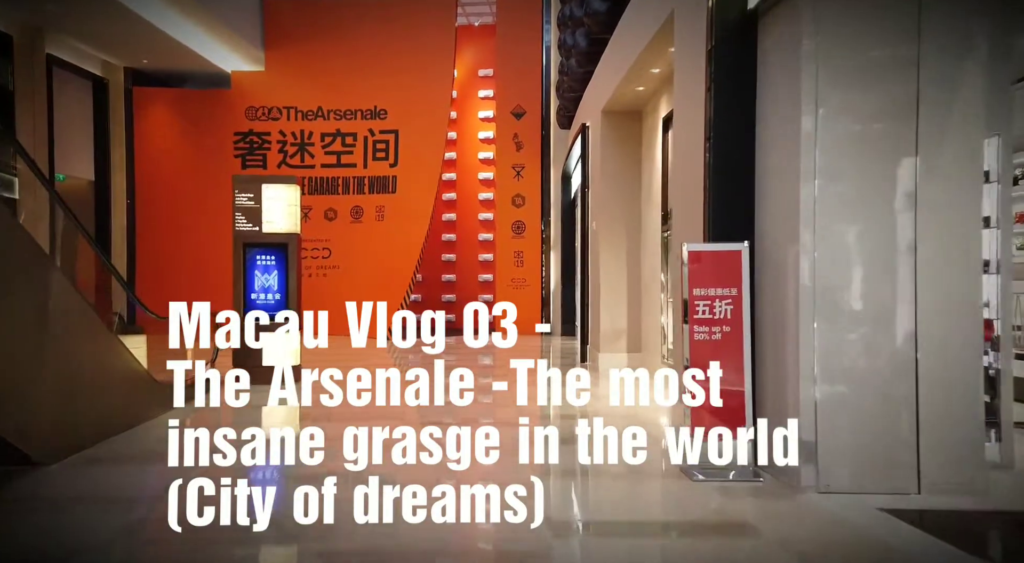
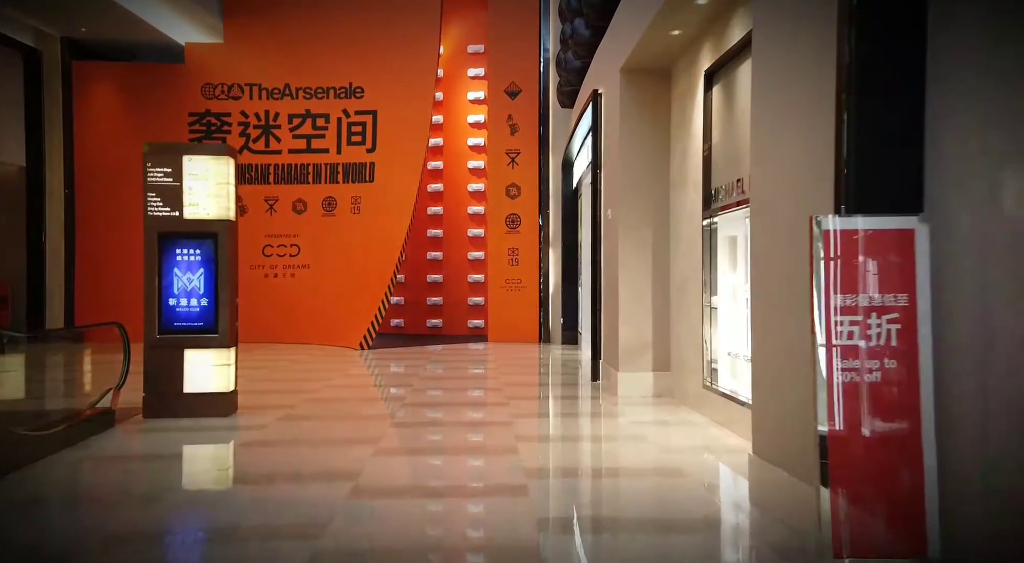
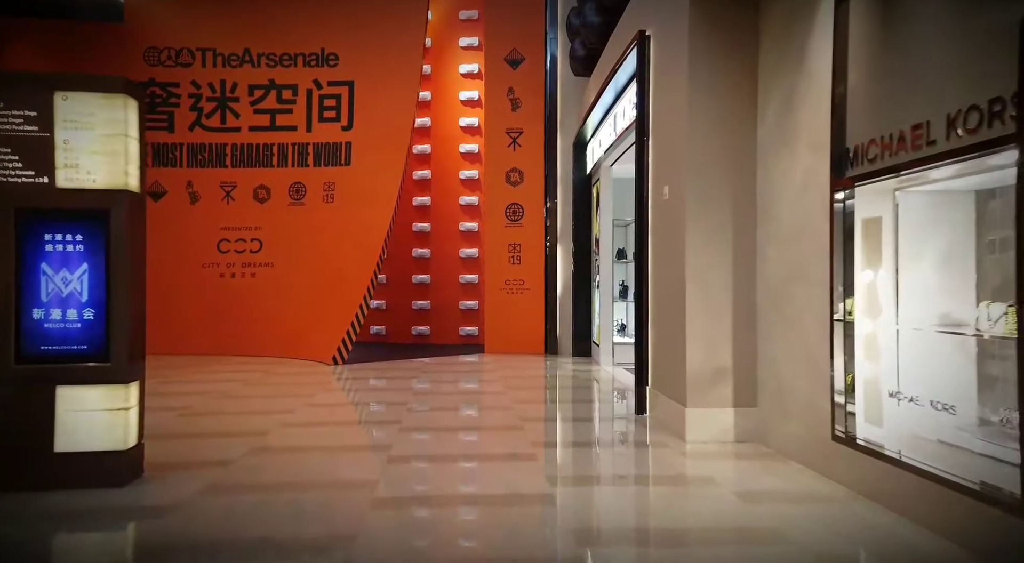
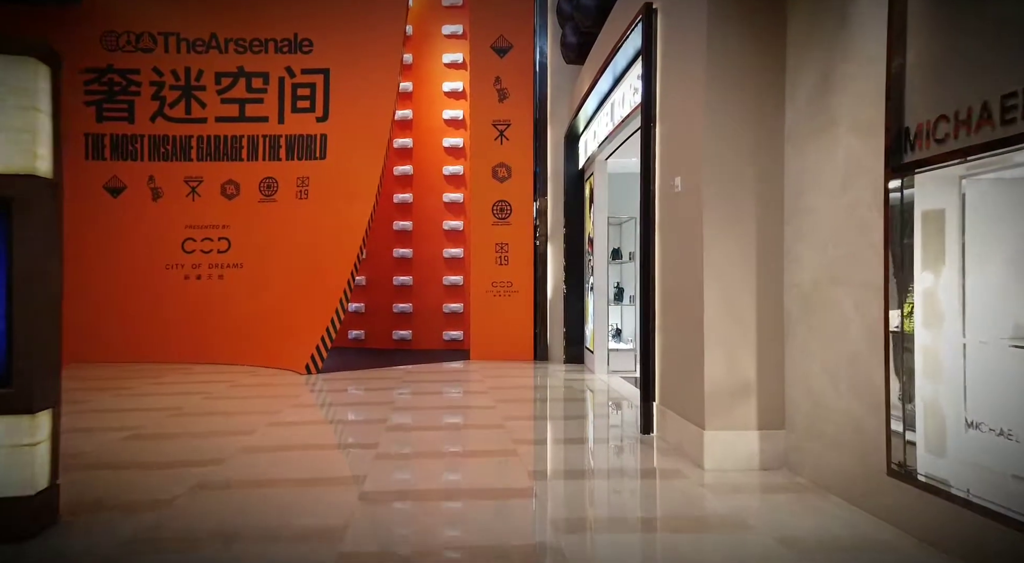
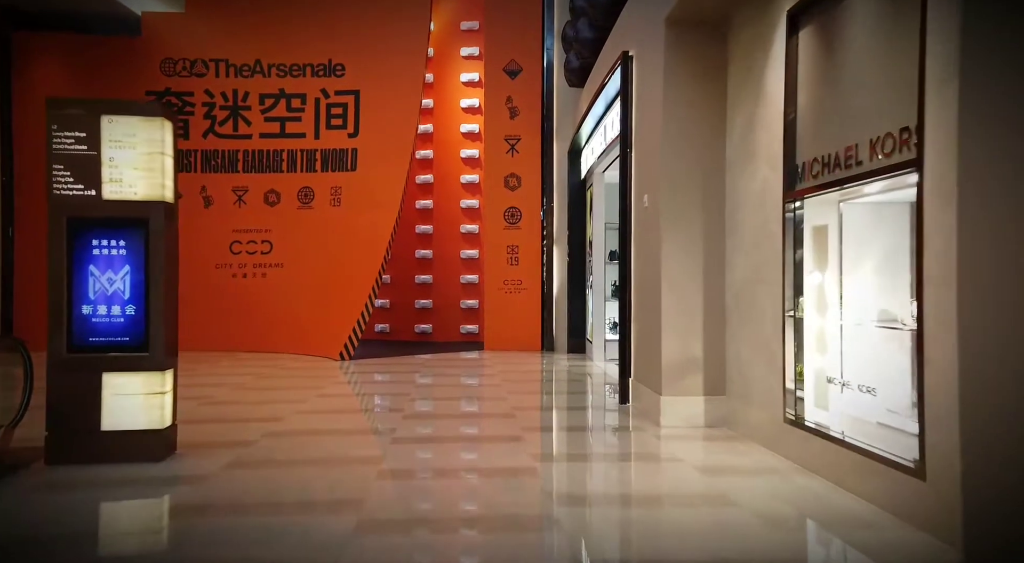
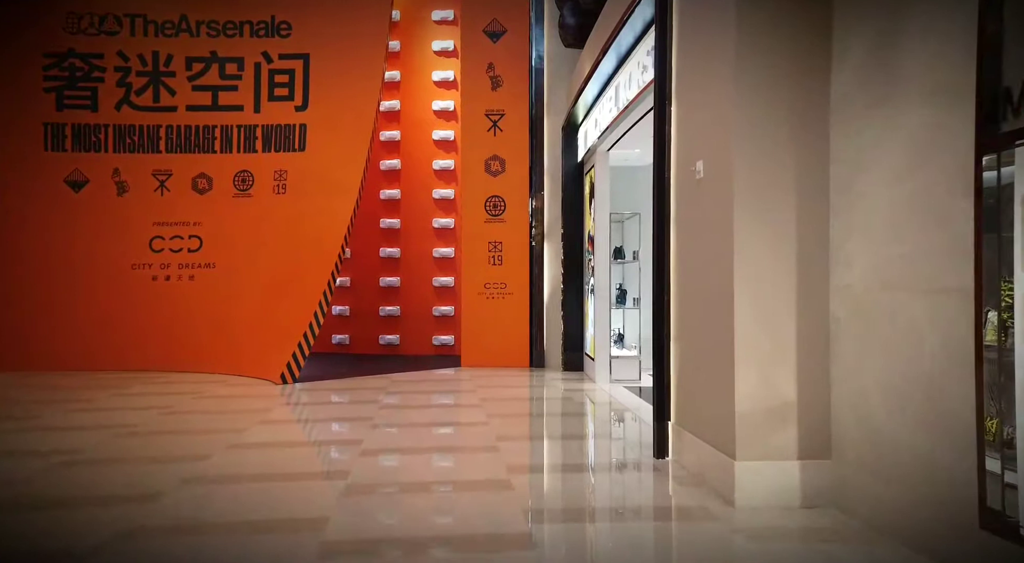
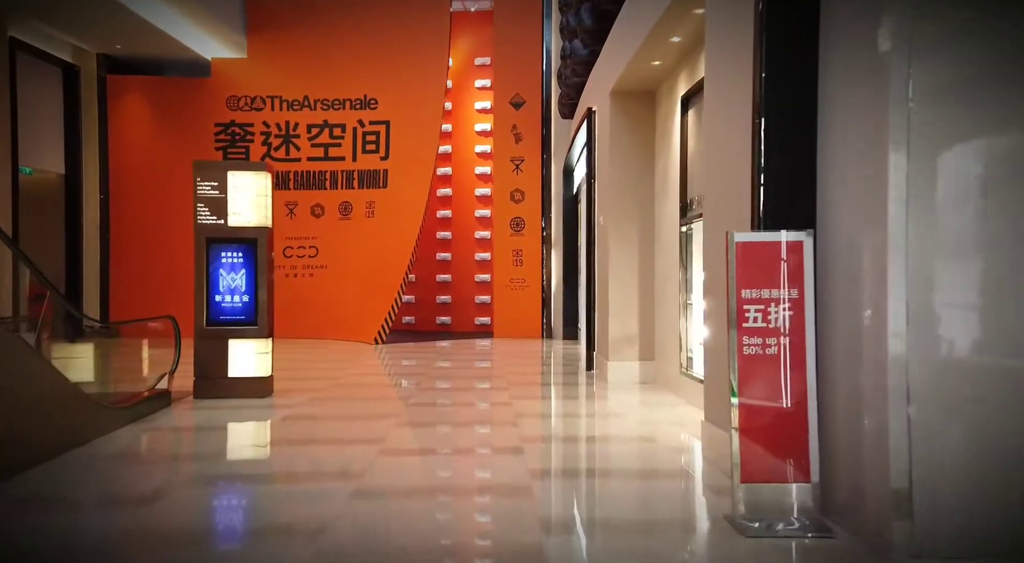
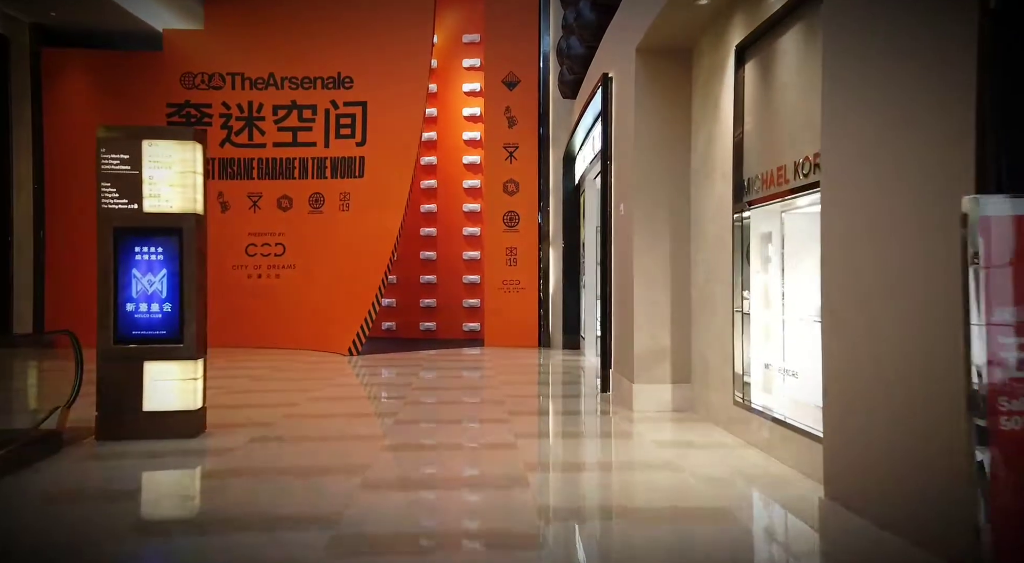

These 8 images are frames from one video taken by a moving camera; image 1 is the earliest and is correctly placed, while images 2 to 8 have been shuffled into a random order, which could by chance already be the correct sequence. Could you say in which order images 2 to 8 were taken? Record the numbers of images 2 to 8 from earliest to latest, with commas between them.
7, 2, 8, 5, 3, 4, 6
